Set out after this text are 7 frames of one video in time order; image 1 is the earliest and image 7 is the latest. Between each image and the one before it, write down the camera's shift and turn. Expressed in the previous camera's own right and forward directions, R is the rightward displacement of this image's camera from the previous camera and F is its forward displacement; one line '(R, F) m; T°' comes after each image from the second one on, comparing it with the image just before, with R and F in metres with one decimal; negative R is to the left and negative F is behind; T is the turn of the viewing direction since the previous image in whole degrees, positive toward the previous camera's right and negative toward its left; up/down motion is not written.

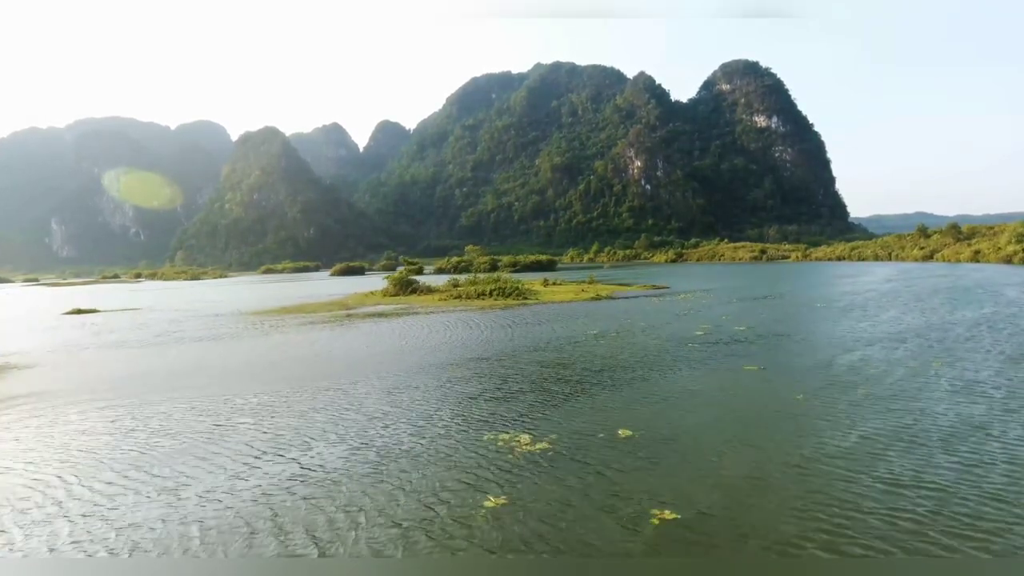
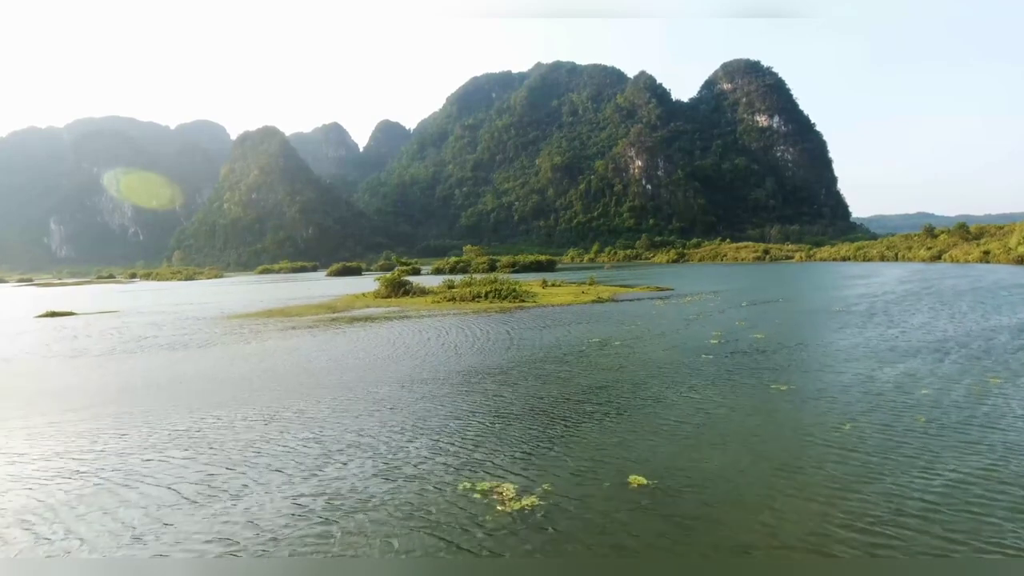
(+0.1, +1.5) m; 0°
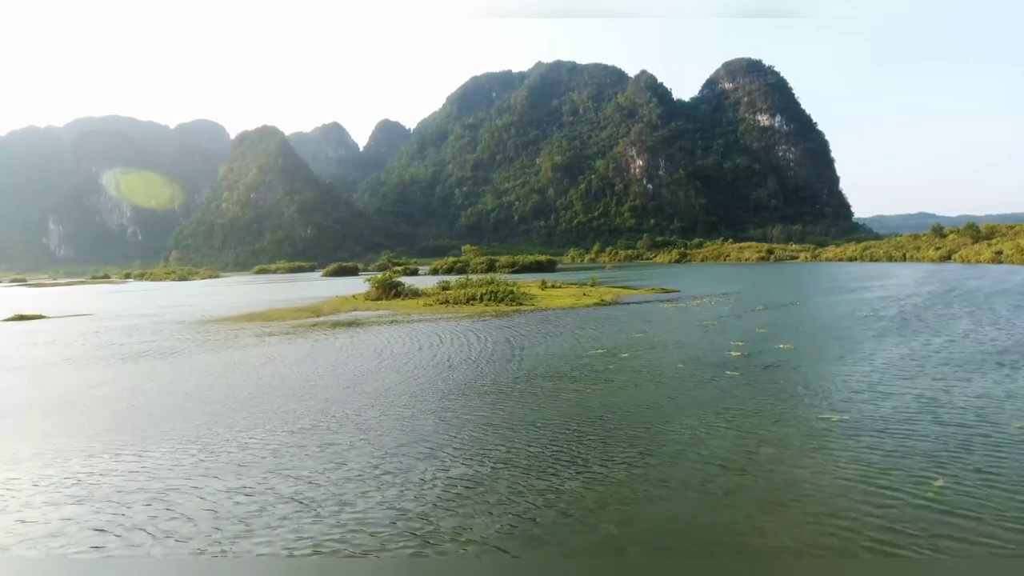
(+0.1, +1.7) m; 0°
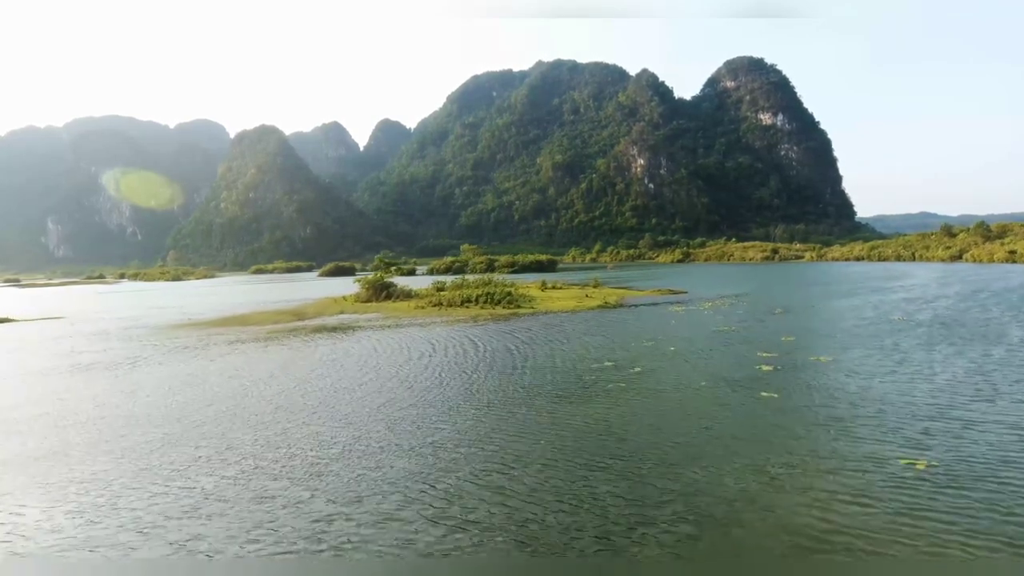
(+0.1, +1.7) m; 0°
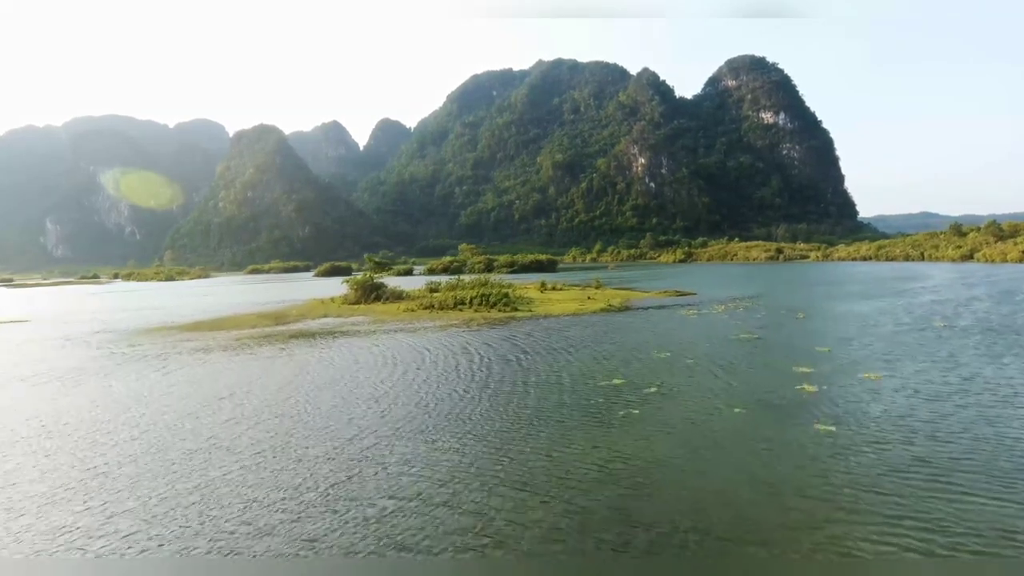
(+0.1, +1.7) m; 0°
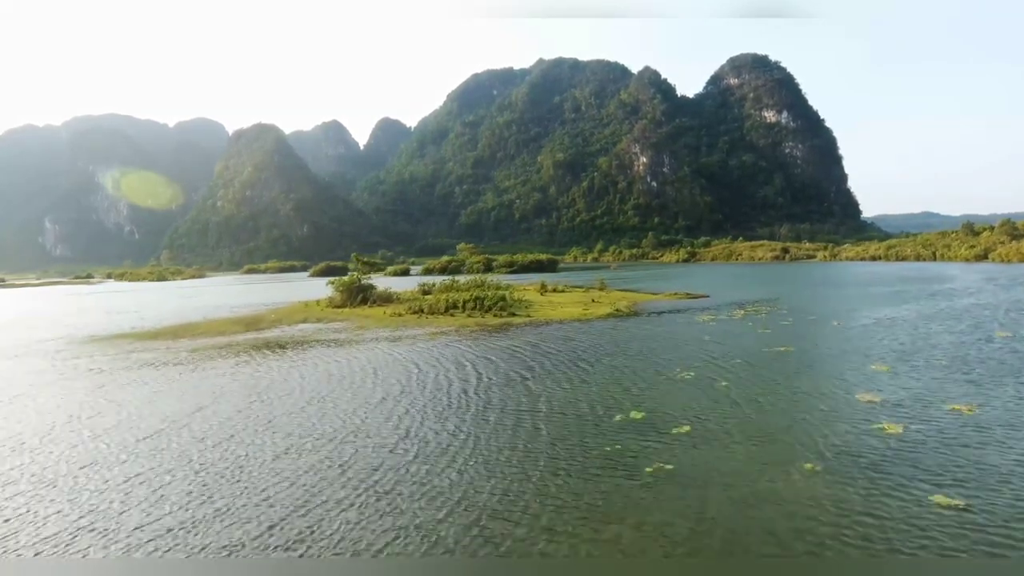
(+0.1, +2.1) m; 0°
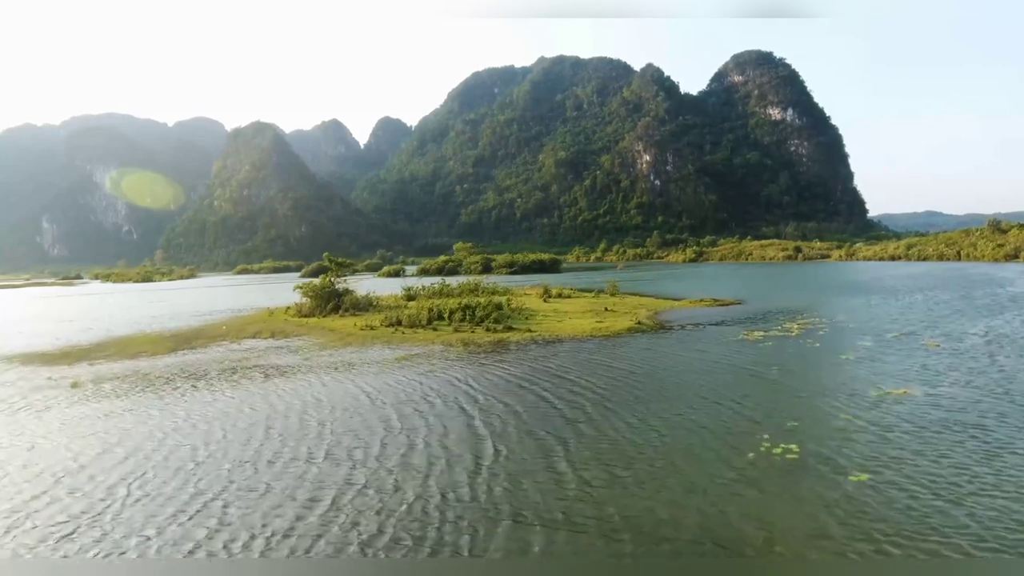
(+0.1, +3.8) m; 0°
